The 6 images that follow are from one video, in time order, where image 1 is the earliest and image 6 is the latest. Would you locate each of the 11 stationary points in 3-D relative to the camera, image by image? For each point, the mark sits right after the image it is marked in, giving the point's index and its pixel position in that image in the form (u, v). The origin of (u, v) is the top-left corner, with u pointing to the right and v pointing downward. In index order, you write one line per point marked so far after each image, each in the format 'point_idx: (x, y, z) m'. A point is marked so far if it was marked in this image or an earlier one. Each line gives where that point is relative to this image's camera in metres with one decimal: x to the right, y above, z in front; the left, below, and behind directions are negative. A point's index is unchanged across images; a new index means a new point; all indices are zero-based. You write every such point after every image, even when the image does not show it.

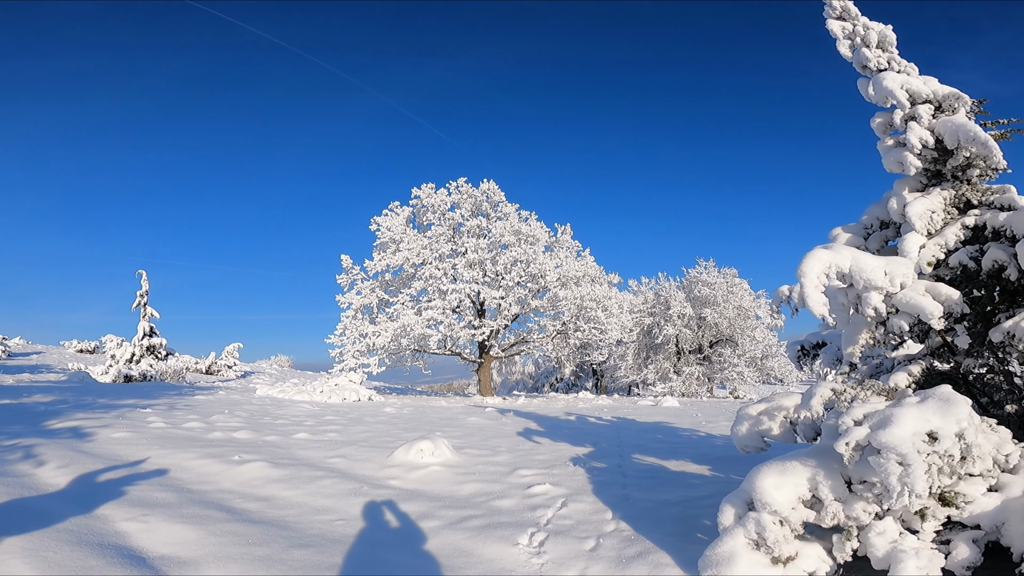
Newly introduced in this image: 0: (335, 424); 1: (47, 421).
0: (-3.2, -2.4, +9.2) m
1: (-6.6, -1.9, +7.0) m
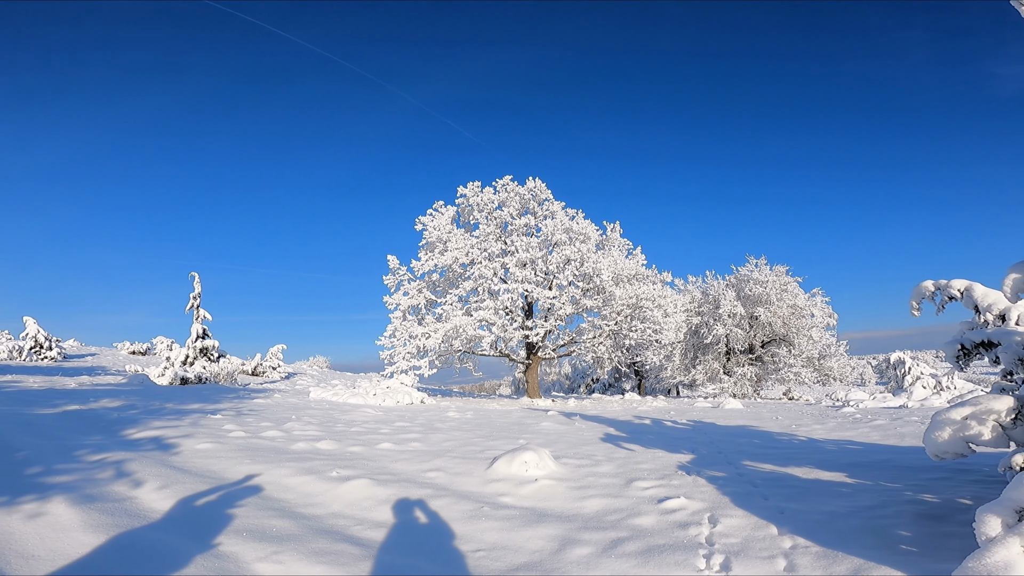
0: (-1.7, -2.5, +8.7) m
1: (-5.3, -1.9, +6.7) m
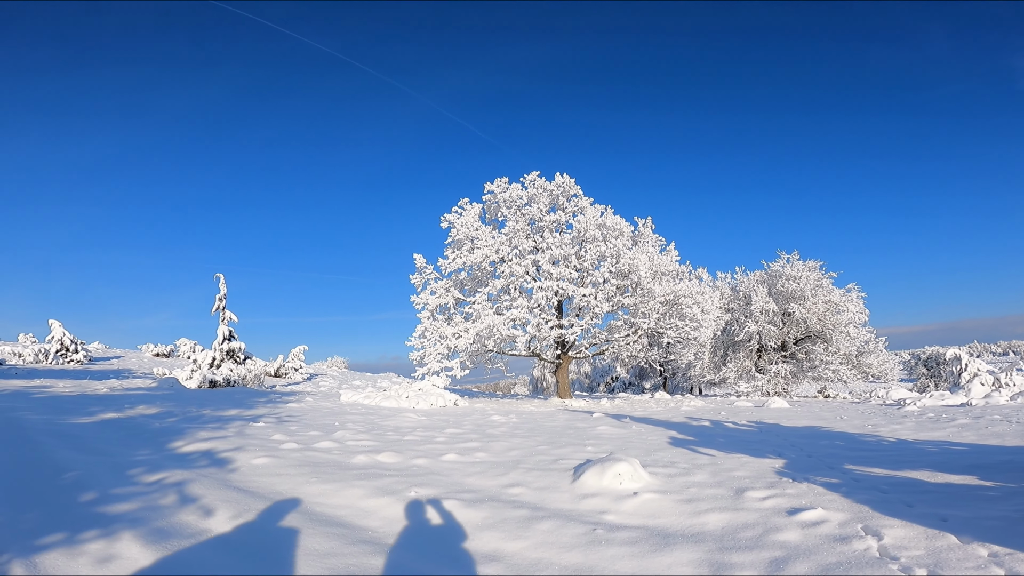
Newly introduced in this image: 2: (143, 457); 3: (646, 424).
0: (-0.7, -2.4, +8.2) m
1: (-4.3, -1.9, +6.3) m
2: (-3.9, -1.8, +5.3) m
3: (+3.0, -2.9, +10.8) m
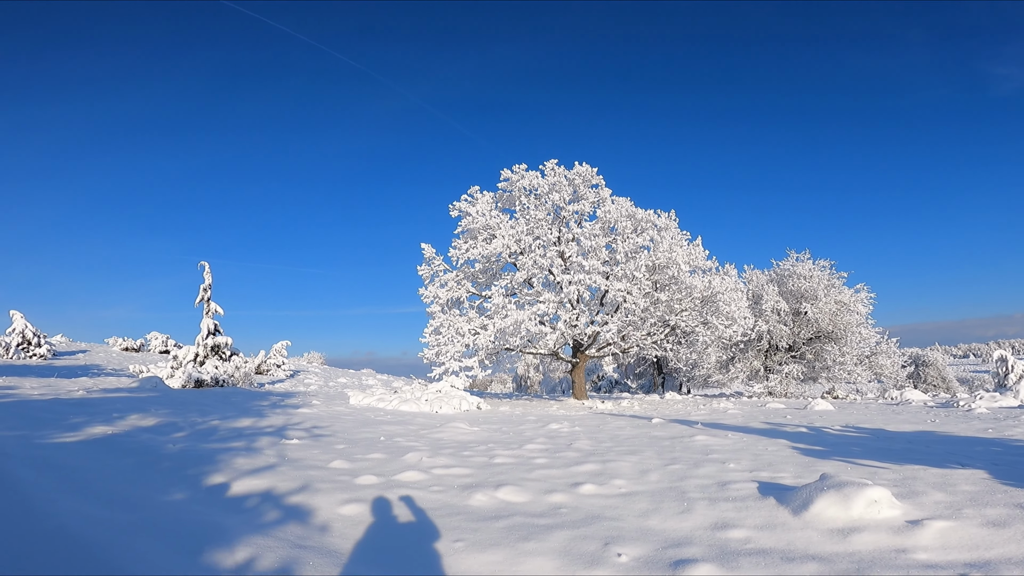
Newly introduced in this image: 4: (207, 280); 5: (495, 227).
0: (+0.6, -2.2, +6.7) m
1: (-2.8, -1.7, +4.6) m
2: (-2.4, -1.6, +3.6) m
3: (+4.2, -2.7, +9.5) m
4: (-12.2, +0.4, +20.0) m
5: (-0.7, +2.4, +19.7) m
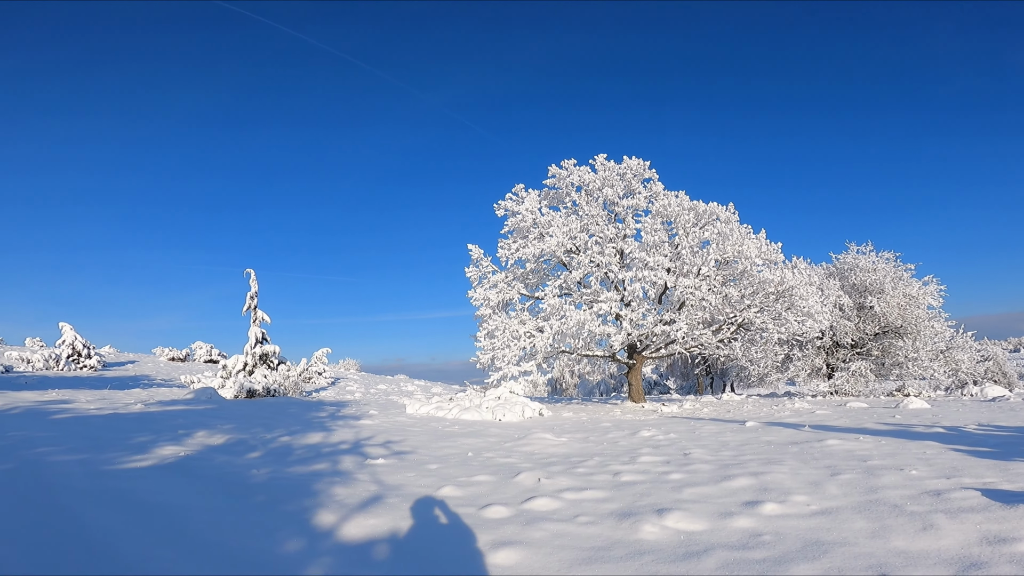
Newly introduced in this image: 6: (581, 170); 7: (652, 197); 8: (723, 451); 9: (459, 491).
0: (+2.0, -2.1, +5.7) m
1: (-1.5, -1.7, +3.8) m
2: (-1.1, -1.6, +2.8) m
3: (+5.8, -2.6, +8.3) m
4: (-10.2, 0.0, +19.7) m
5: (+1.3, +2.4, +18.8) m
6: (+2.8, +4.7, +19.8) m
7: (+5.5, +3.7, +19.7) m
8: (+2.9, -2.4, +6.9) m
9: (-0.5, -1.9, +4.7) m
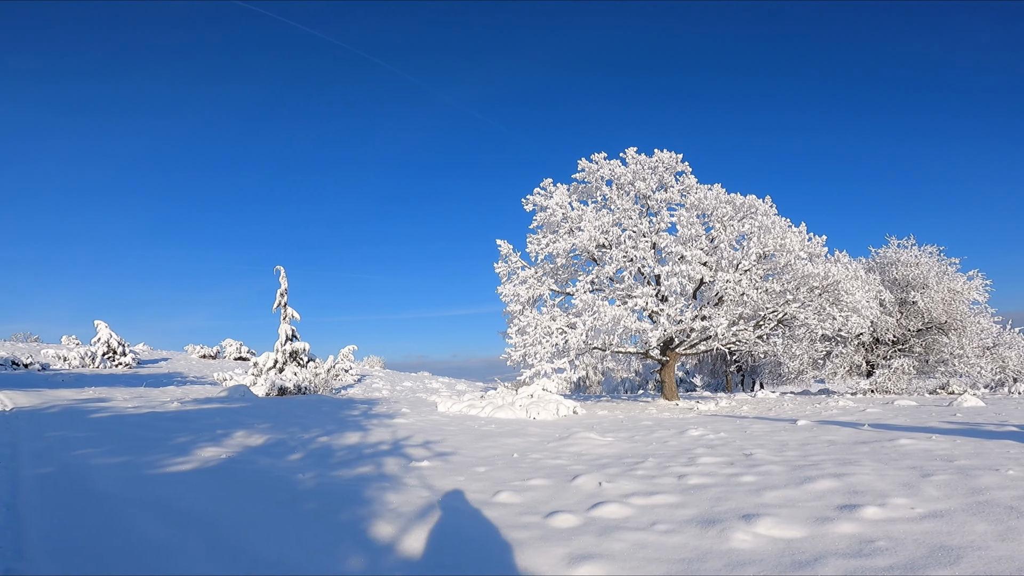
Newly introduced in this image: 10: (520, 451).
0: (+2.6, -2.1, +5.2) m
1: (-1.0, -1.7, +3.5) m
2: (-0.7, -1.5, +2.5) m
3: (+6.5, -2.4, +7.7) m
4: (-9.0, +0.1, +19.7) m
5: (+2.4, +2.6, +18.3) m
6: (+3.9, +4.9, +19.3) m
7: (+6.7, +3.8, +19.1) m
8: (+3.6, -2.3, +6.4) m
9: (0.0, -1.9, +4.3) m
10: (+0.1, -2.3, +7.0) m
